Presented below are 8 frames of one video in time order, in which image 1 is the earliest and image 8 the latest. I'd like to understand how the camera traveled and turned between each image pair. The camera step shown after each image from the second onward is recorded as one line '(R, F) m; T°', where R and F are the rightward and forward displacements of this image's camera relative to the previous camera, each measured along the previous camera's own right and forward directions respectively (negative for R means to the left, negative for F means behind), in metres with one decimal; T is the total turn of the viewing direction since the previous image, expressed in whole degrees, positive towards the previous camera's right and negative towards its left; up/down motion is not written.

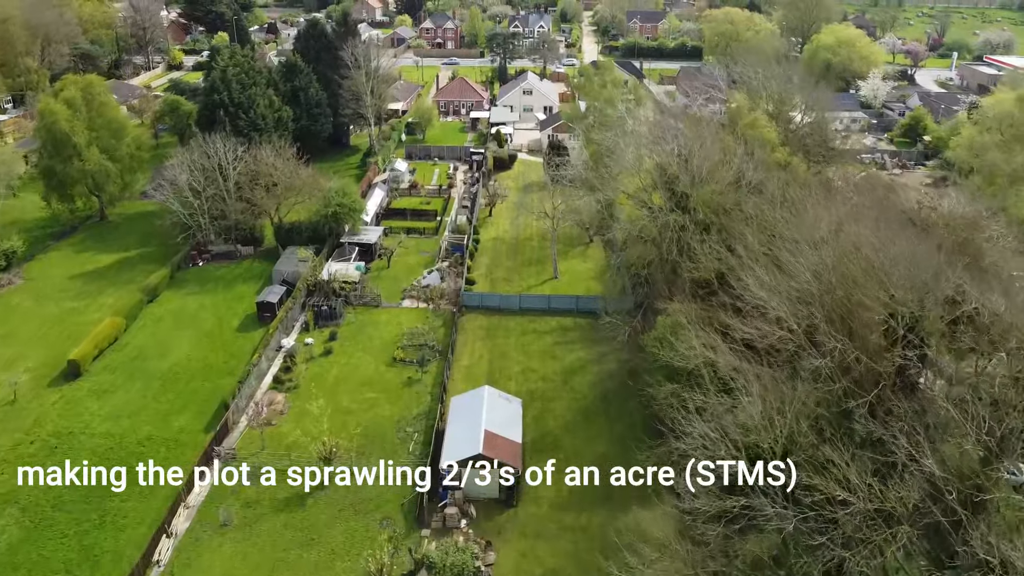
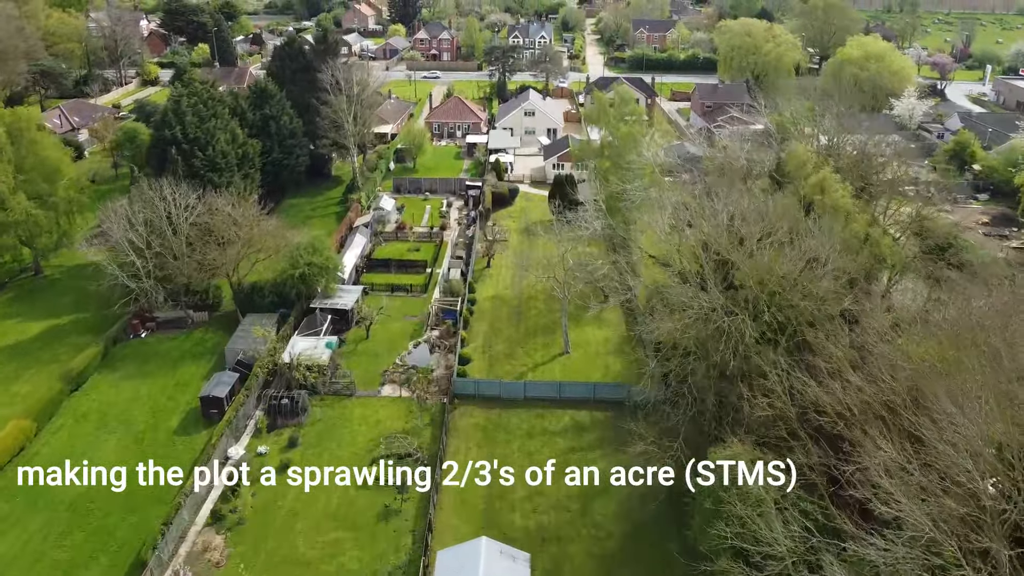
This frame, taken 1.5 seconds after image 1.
(-0.1, +6.5) m; 0°
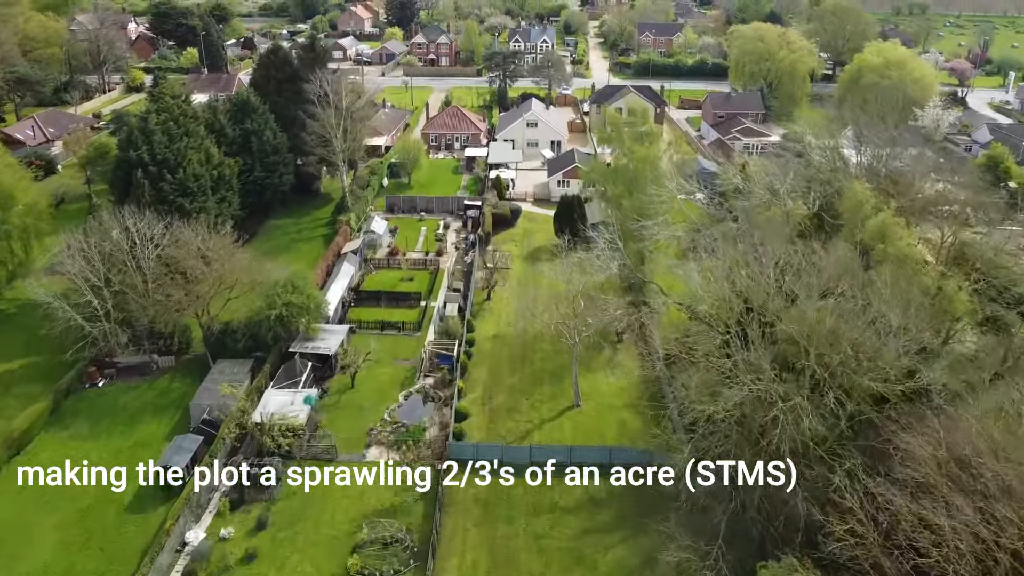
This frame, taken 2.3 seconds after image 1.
(-0.1, +3.8) m; 0°
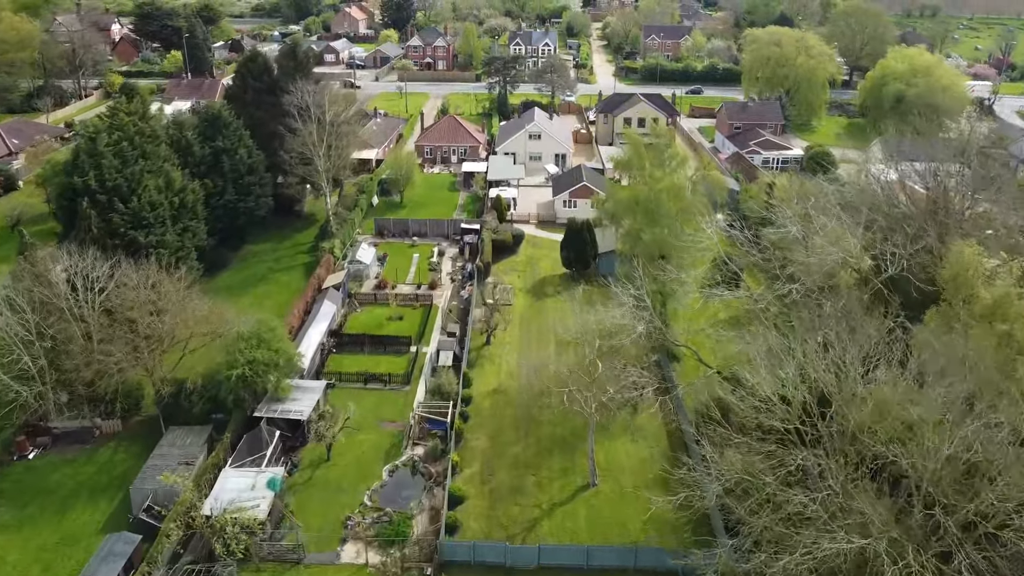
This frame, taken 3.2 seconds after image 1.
(-0.2, +4.6) m; 0°
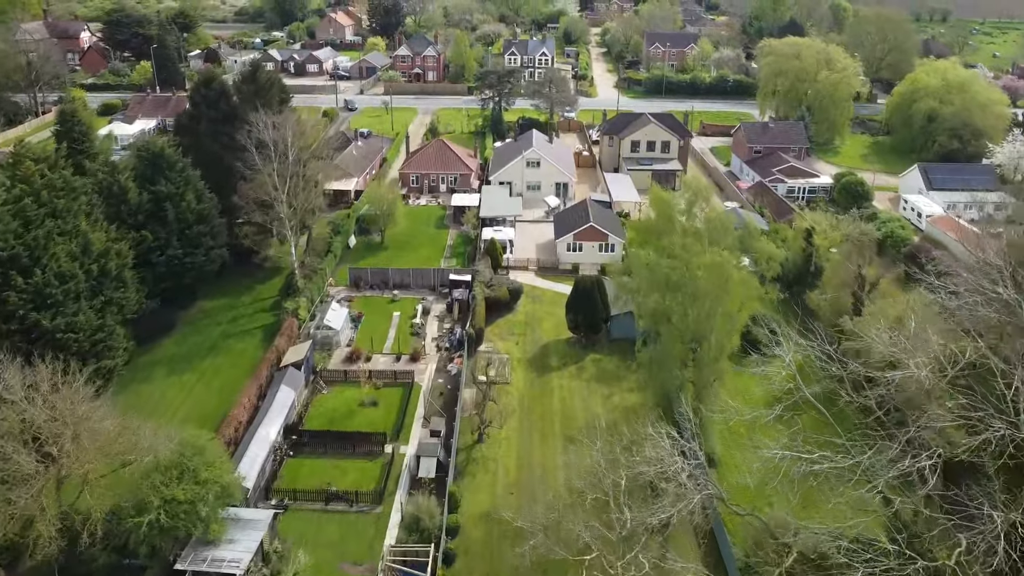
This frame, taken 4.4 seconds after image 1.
(-0.1, +6.1) m; 0°
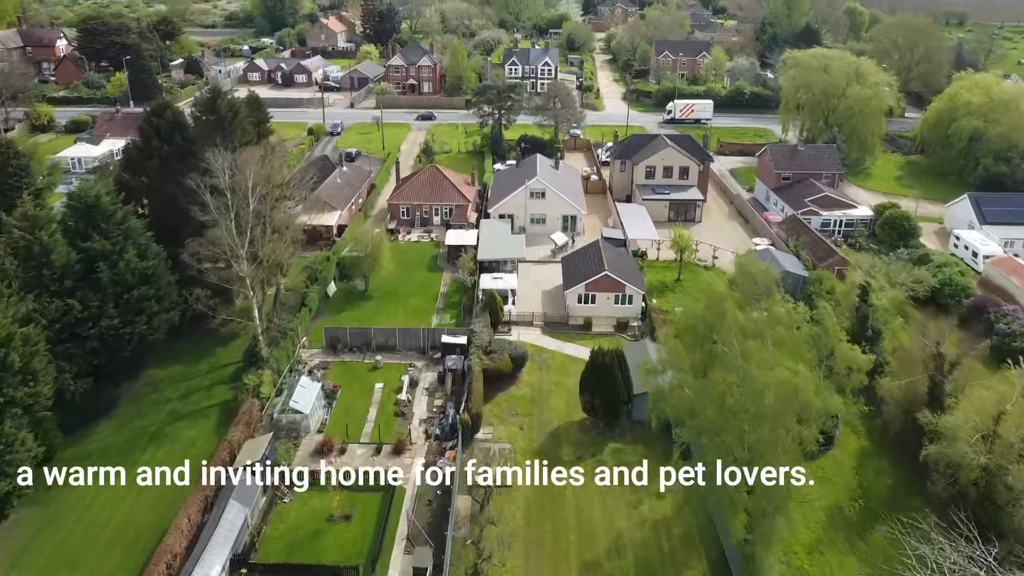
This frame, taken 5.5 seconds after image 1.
(-0.1, +5.5) m; 0°
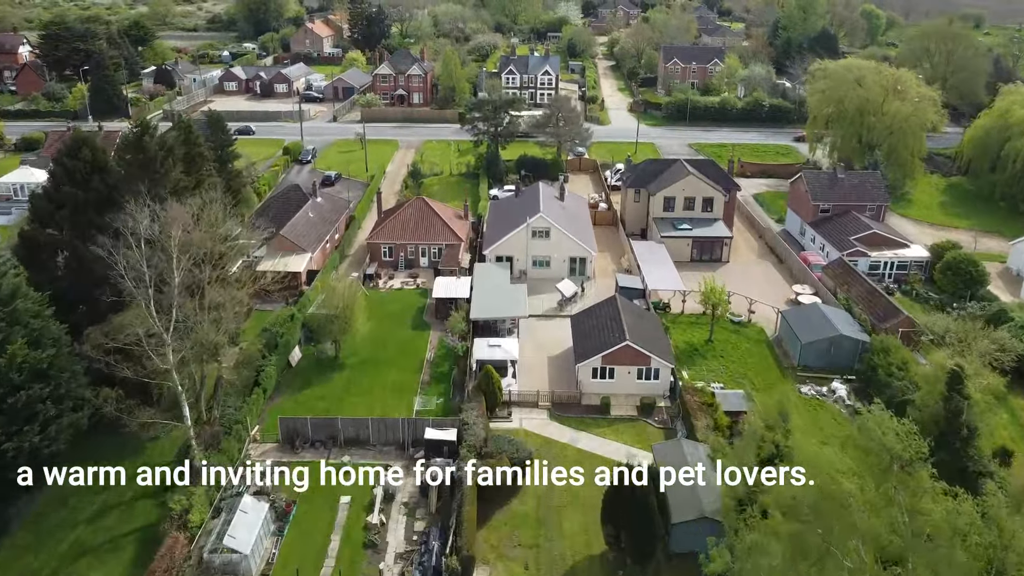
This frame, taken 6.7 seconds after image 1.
(-0.1, +6.5) m; 0°
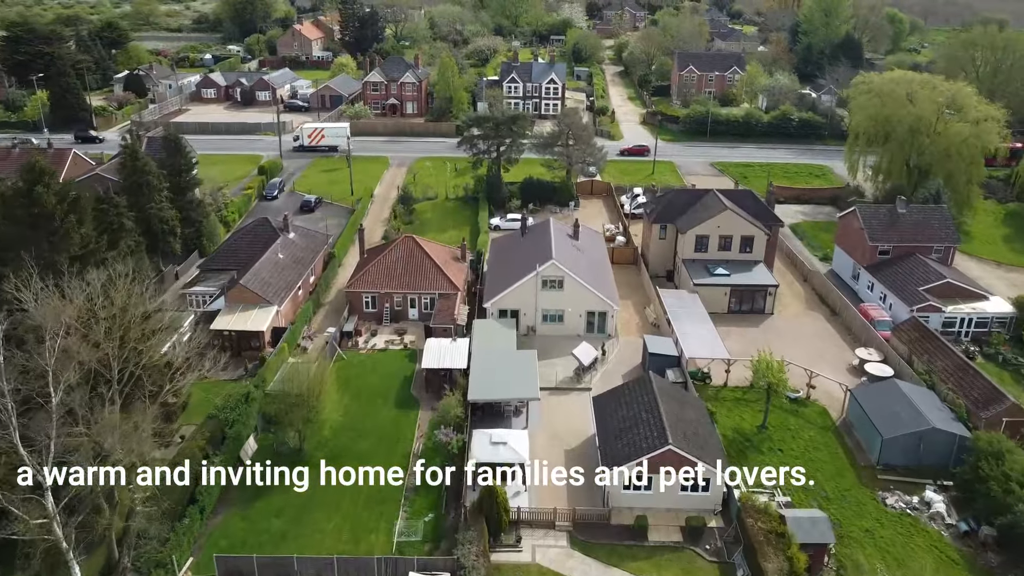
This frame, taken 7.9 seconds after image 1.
(-0.4, +6.5) m; 0°
